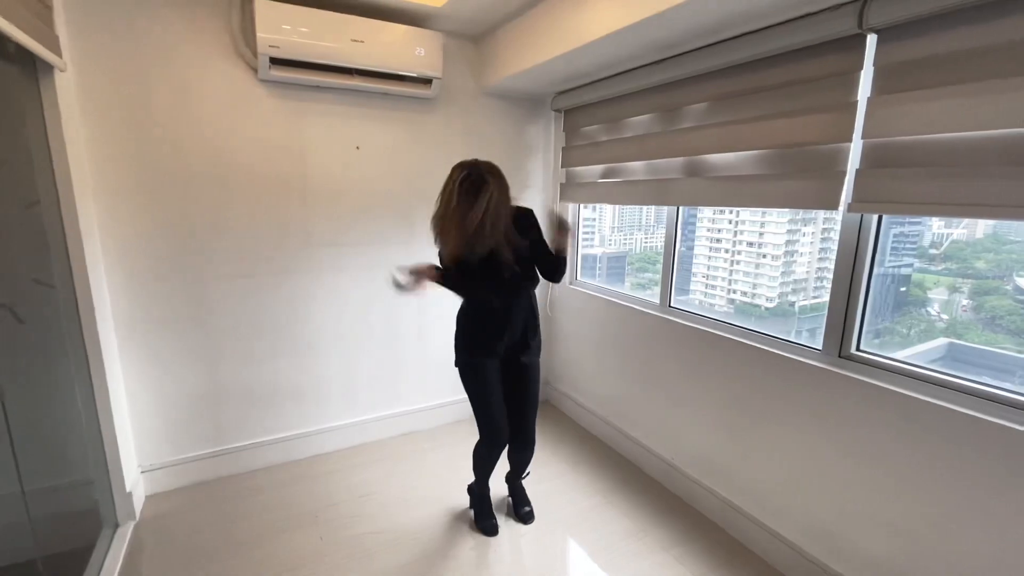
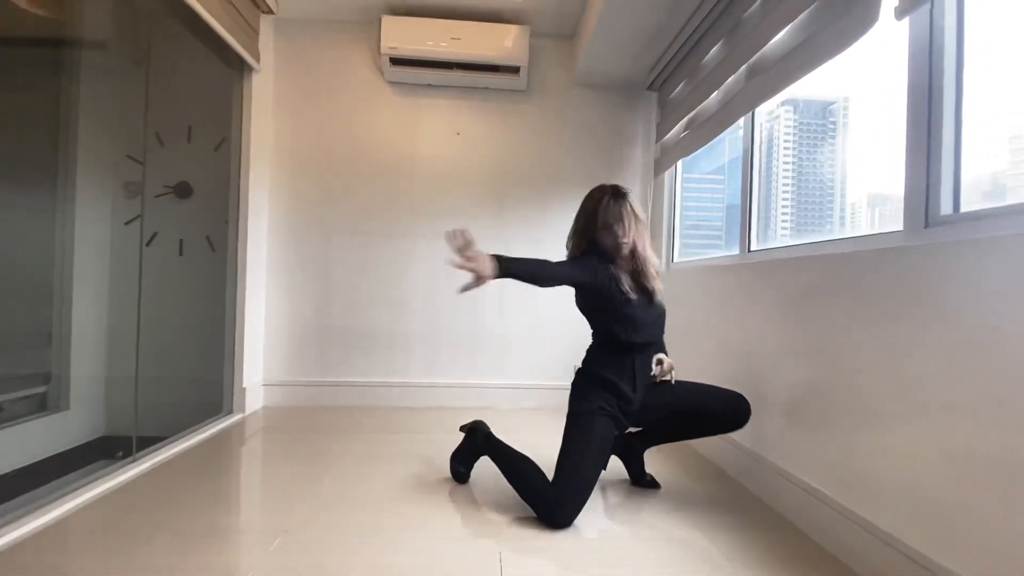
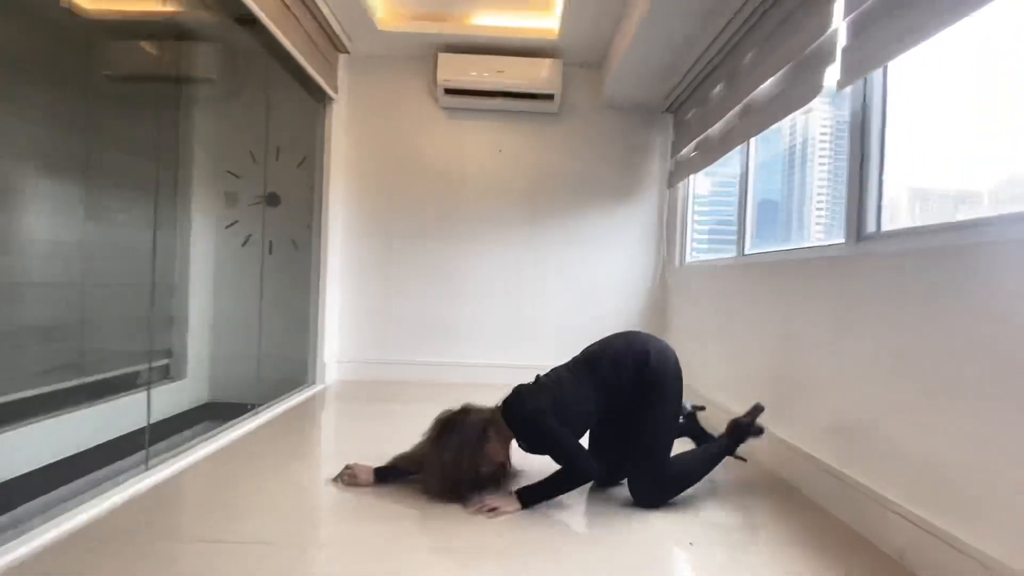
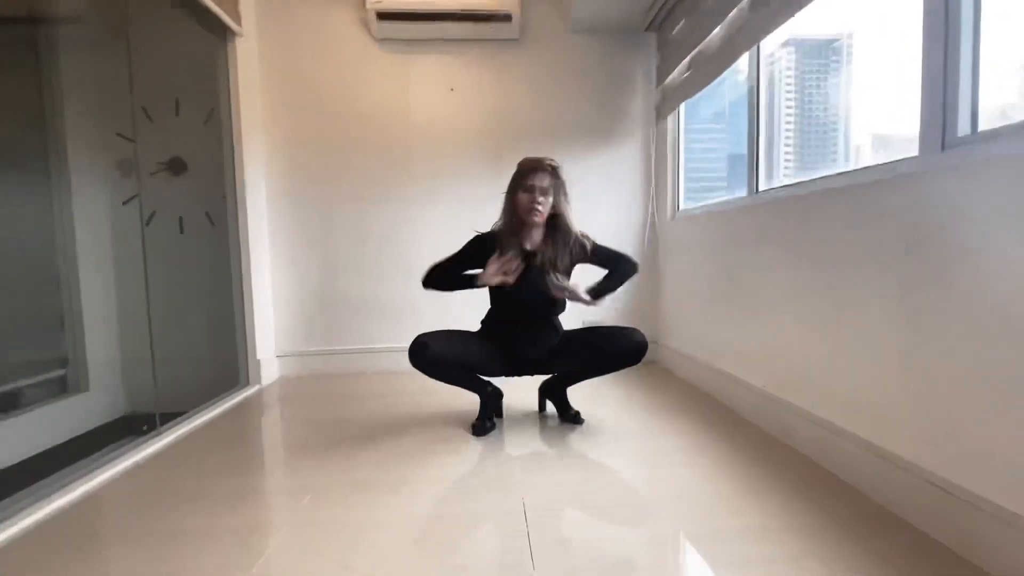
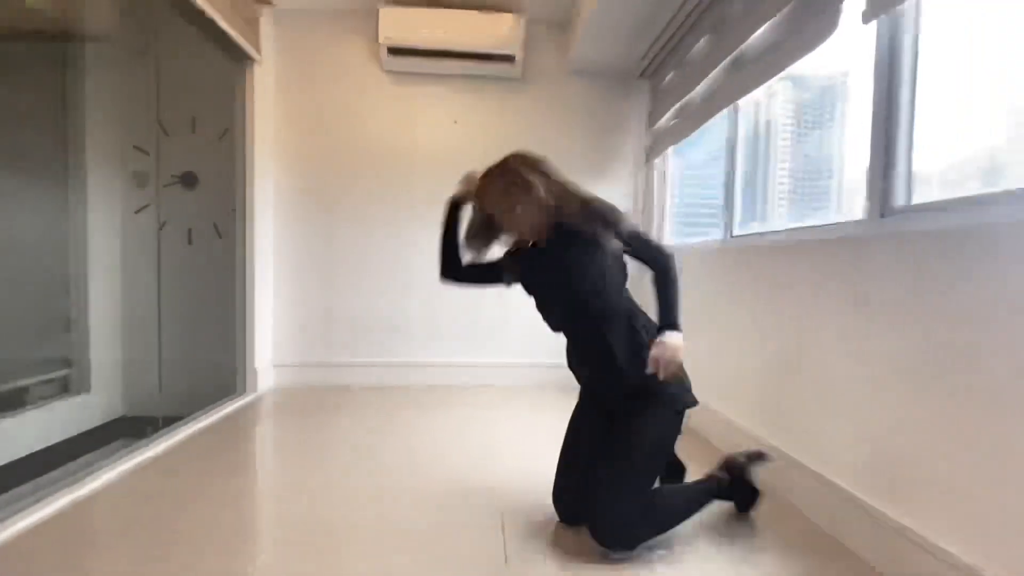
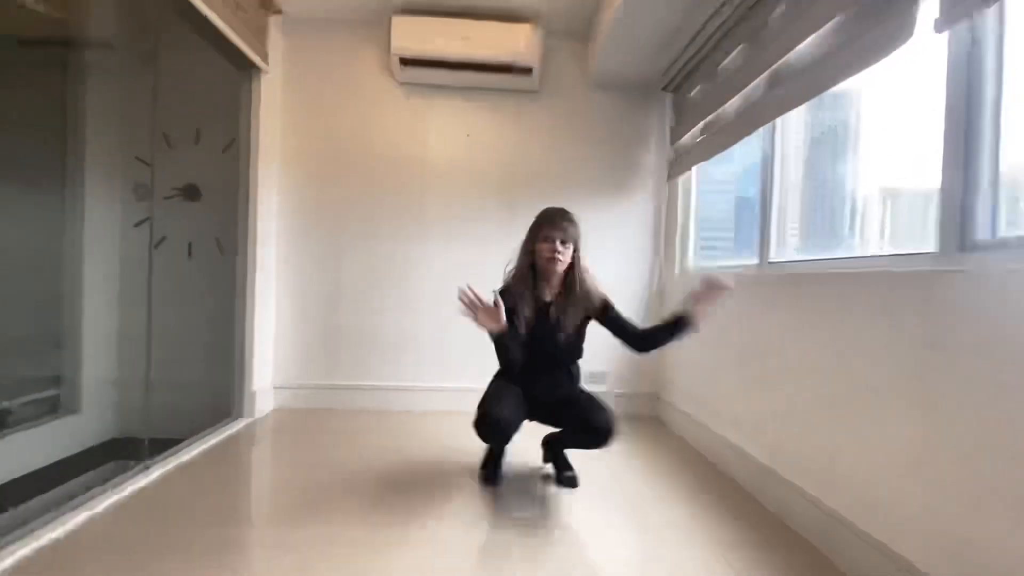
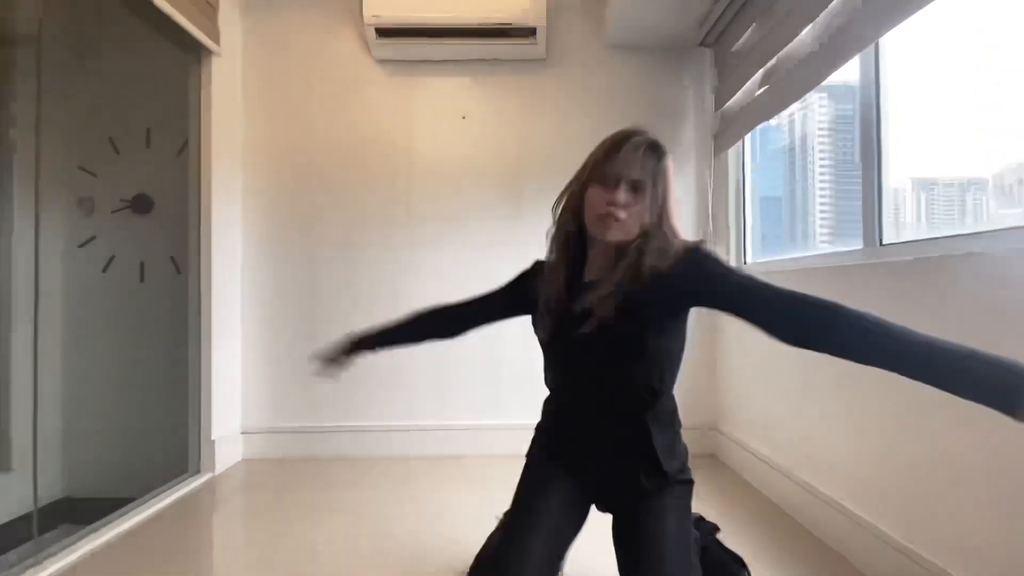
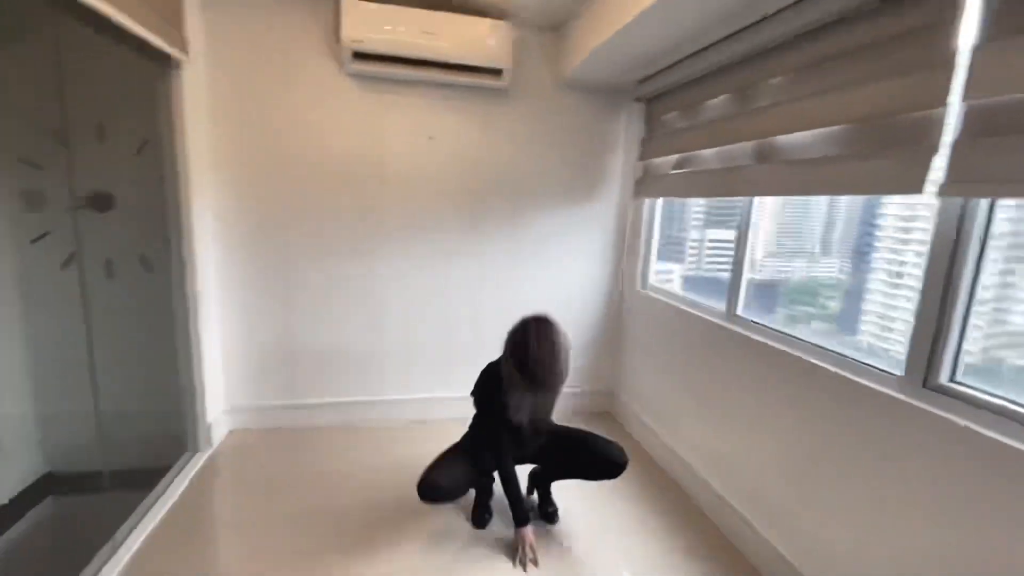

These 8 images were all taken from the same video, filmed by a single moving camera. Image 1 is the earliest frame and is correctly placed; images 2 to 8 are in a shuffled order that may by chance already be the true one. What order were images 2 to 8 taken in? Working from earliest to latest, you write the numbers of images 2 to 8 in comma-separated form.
8, 6, 4, 2, 7, 5, 3
